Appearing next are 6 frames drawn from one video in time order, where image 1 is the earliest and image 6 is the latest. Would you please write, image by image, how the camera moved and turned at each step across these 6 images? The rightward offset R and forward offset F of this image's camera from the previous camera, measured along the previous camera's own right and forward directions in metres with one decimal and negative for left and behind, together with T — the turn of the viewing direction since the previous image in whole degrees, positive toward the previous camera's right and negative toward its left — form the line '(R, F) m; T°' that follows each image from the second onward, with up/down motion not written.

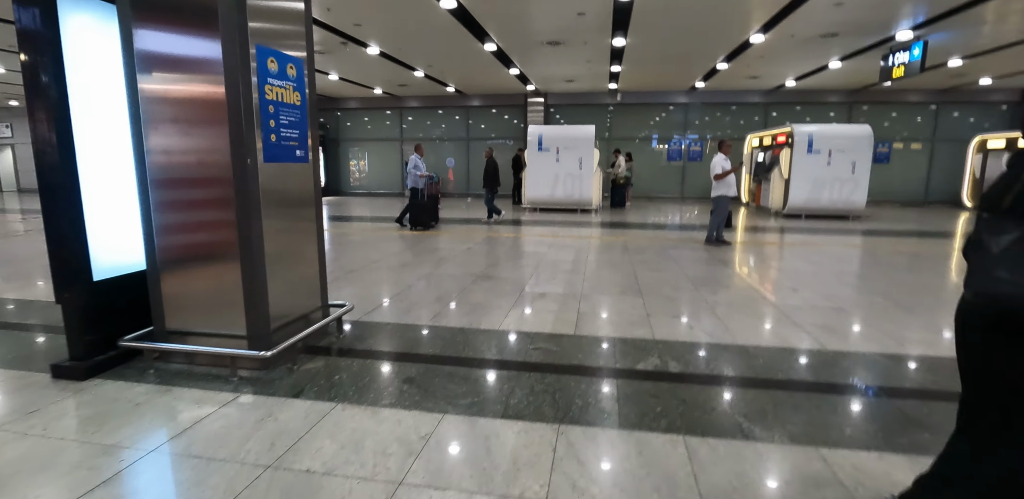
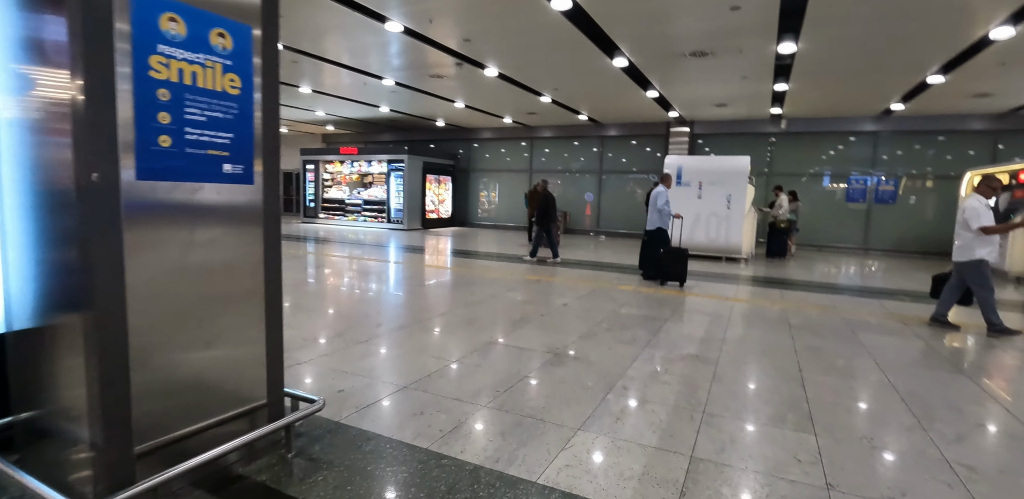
(+0.3, +1.4) m; -16°
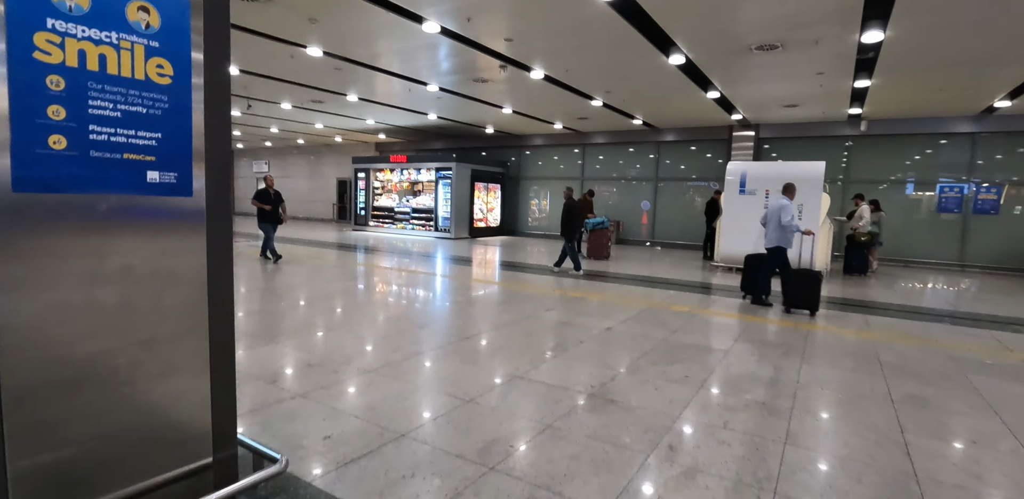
(+0.2, +0.5) m; -6°
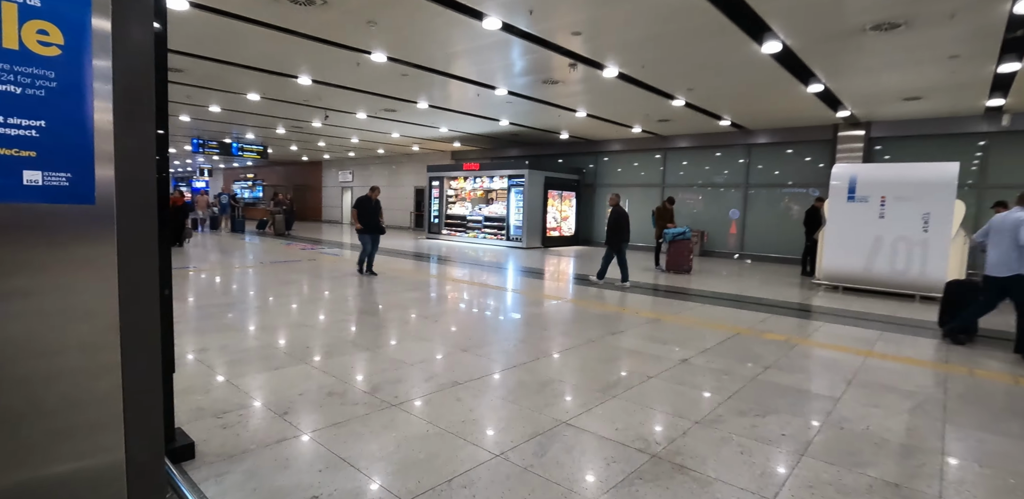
(+0.2, +0.5) m; -9°
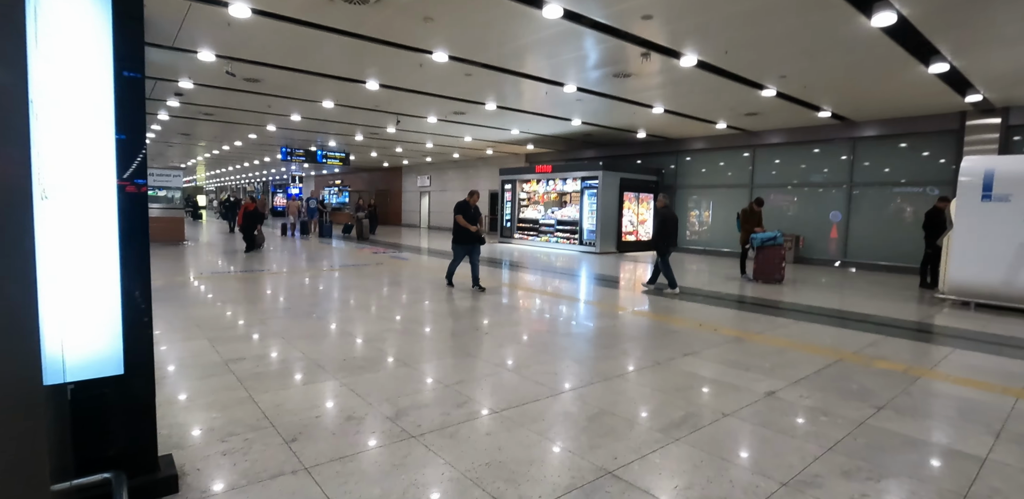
(+0.2, +0.4) m; -9°
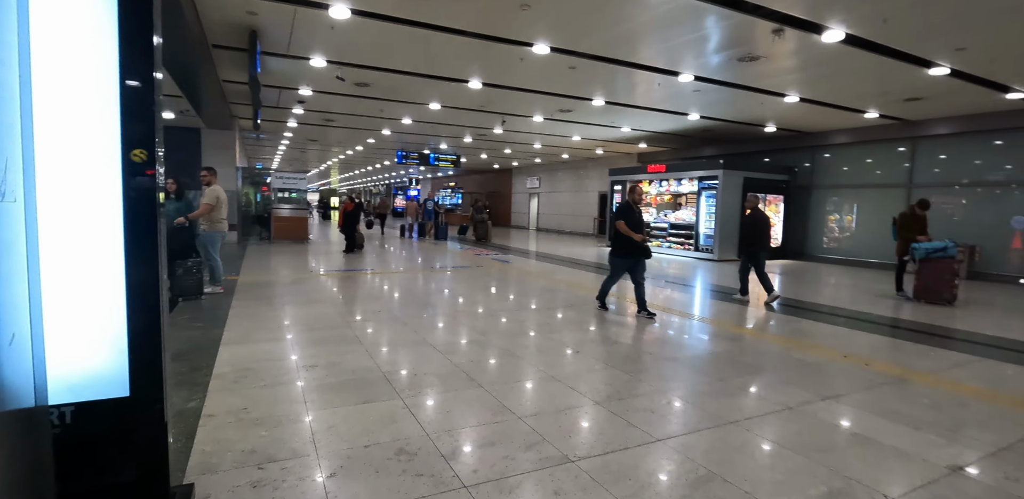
(+0.1, +0.5) m; -13°
